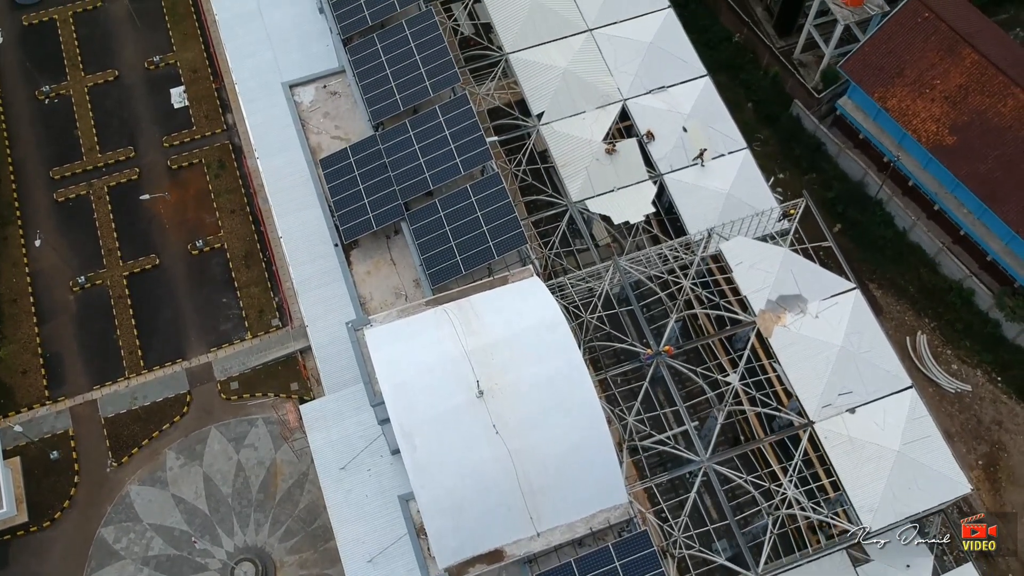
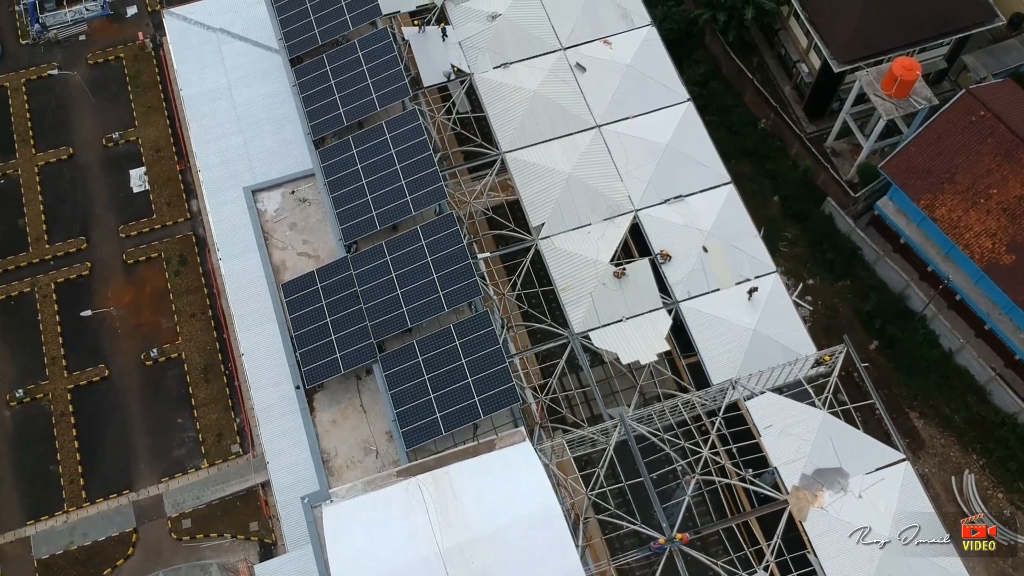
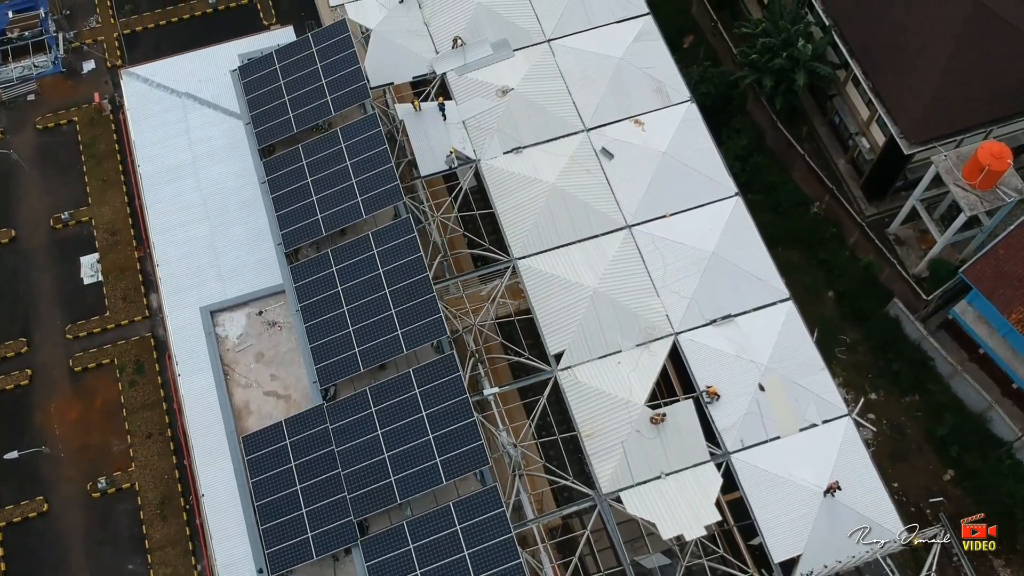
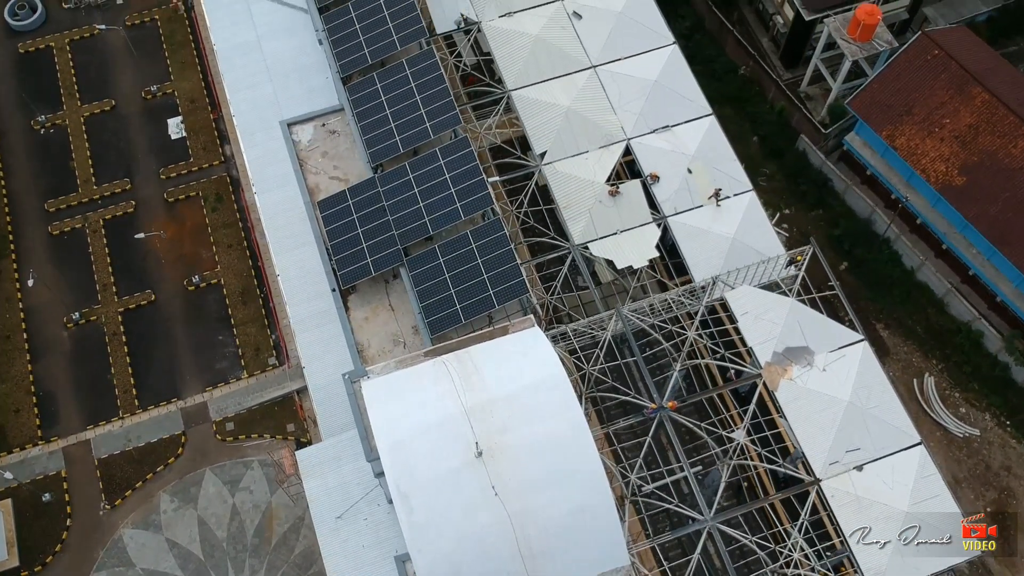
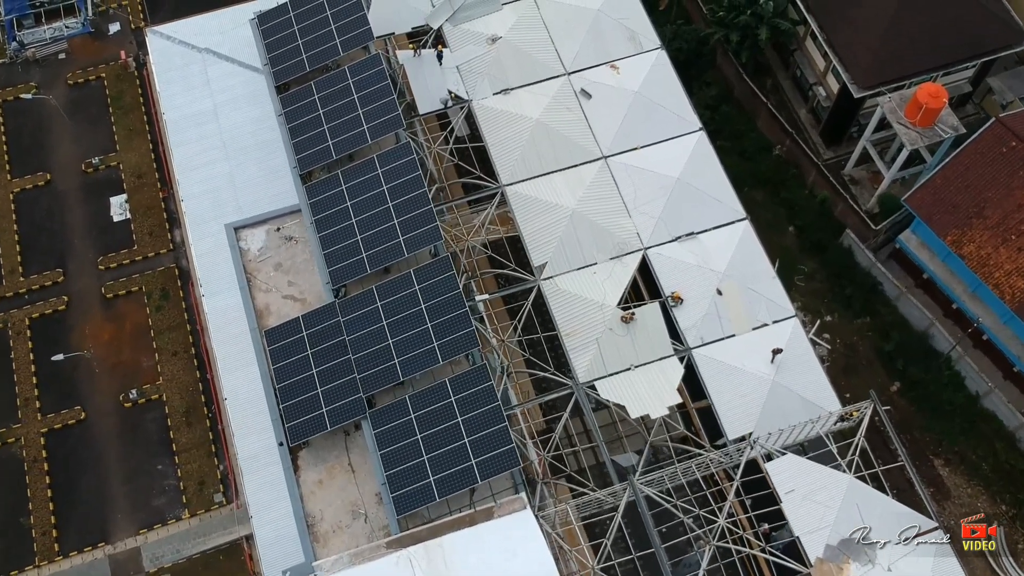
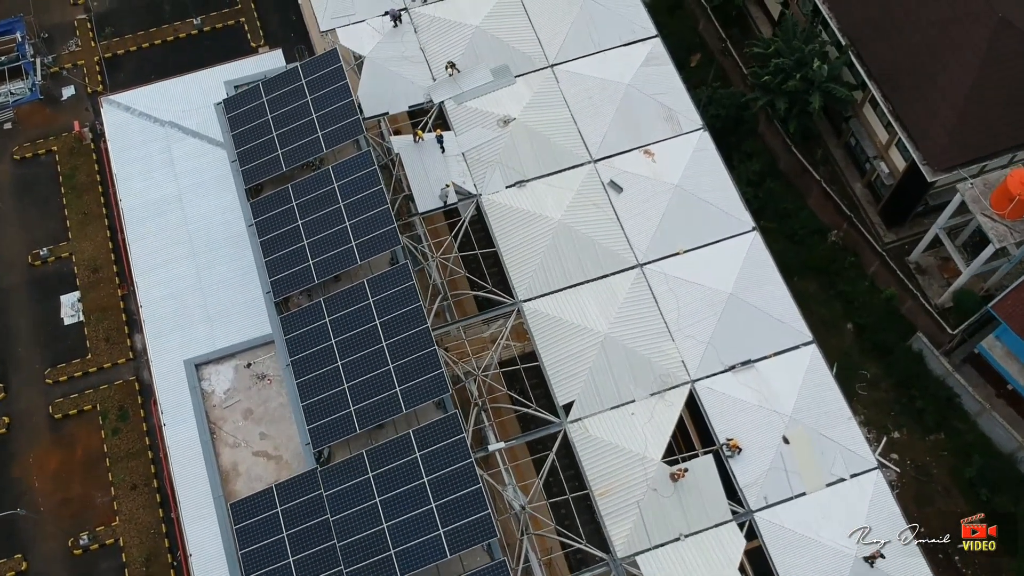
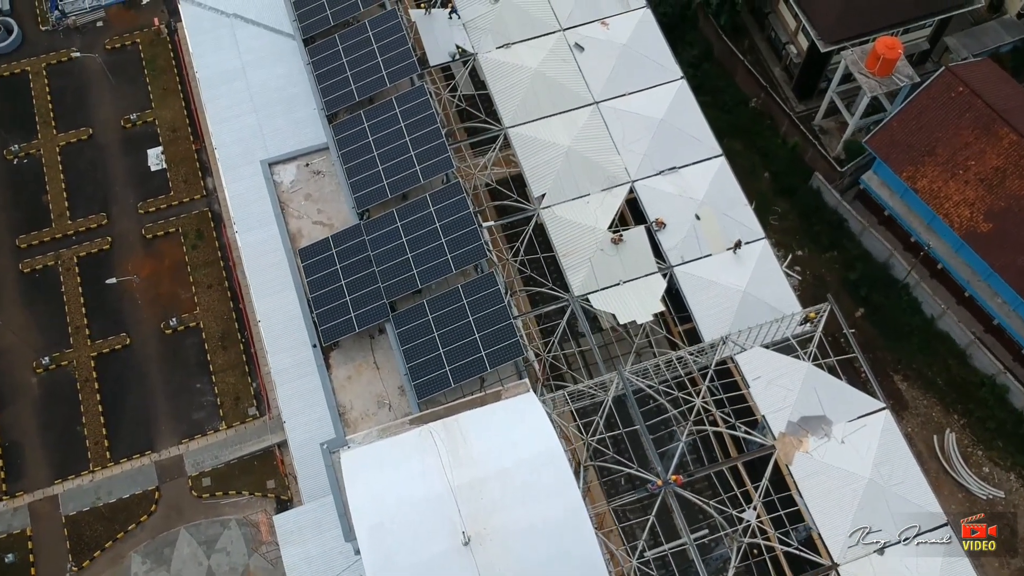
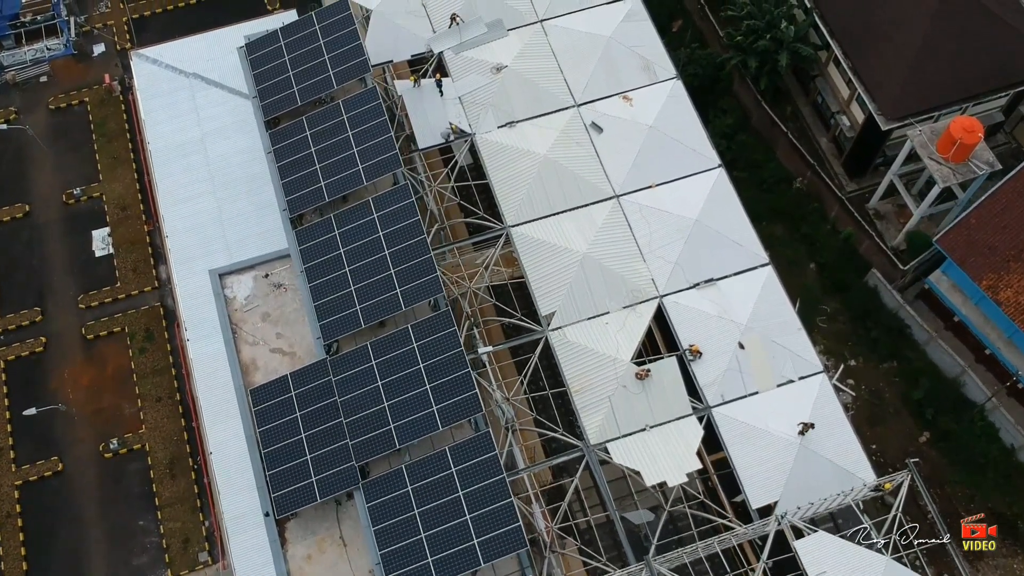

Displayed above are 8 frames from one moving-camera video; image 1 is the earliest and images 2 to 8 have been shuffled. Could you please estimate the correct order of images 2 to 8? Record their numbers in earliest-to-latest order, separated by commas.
4, 7, 2, 5, 8, 3, 6
